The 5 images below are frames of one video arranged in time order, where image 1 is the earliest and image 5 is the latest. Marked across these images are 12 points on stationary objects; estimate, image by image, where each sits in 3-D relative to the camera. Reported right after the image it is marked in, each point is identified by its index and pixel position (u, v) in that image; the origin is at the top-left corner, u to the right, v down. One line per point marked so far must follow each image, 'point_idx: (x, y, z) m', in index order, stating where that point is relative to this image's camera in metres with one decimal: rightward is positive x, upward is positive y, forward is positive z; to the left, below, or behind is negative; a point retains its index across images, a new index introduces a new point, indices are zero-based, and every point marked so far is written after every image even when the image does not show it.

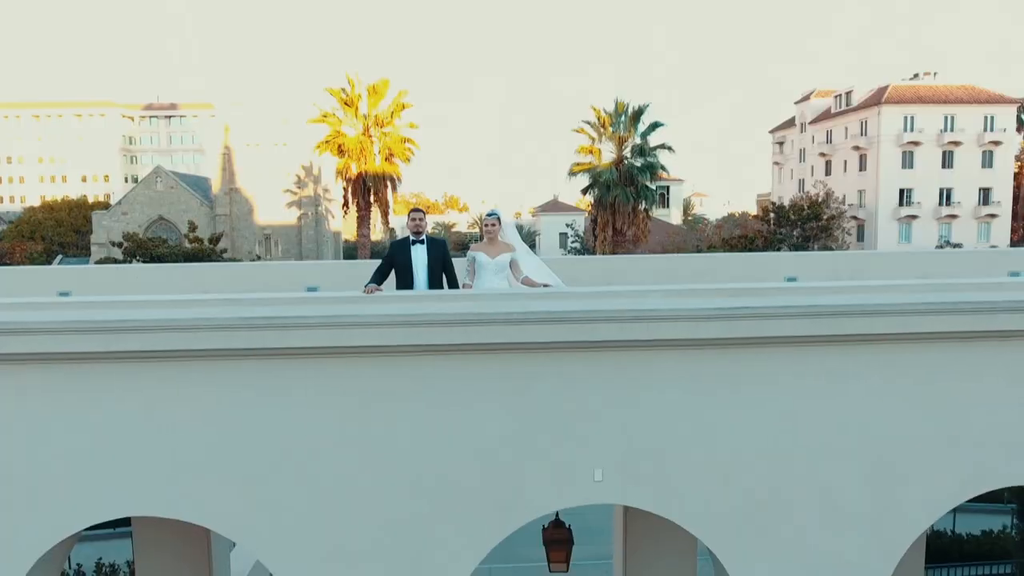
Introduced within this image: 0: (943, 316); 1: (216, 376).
0: (+3.2, -0.2, +4.9) m
1: (-2.2, -0.6, +5.0) m
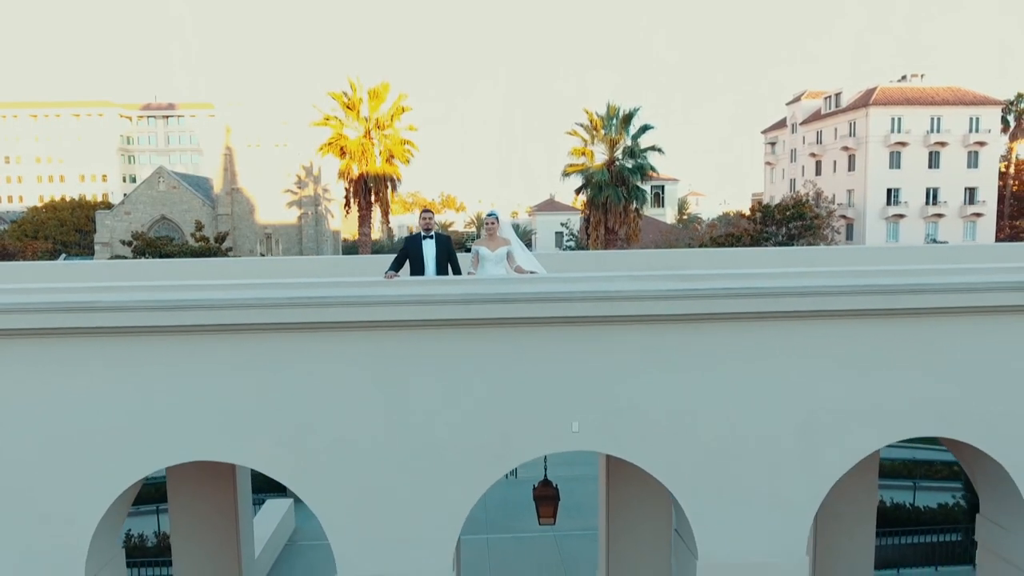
0: (+3.2, -0.1, +5.8) m
1: (-2.2, -0.5, +5.8) m
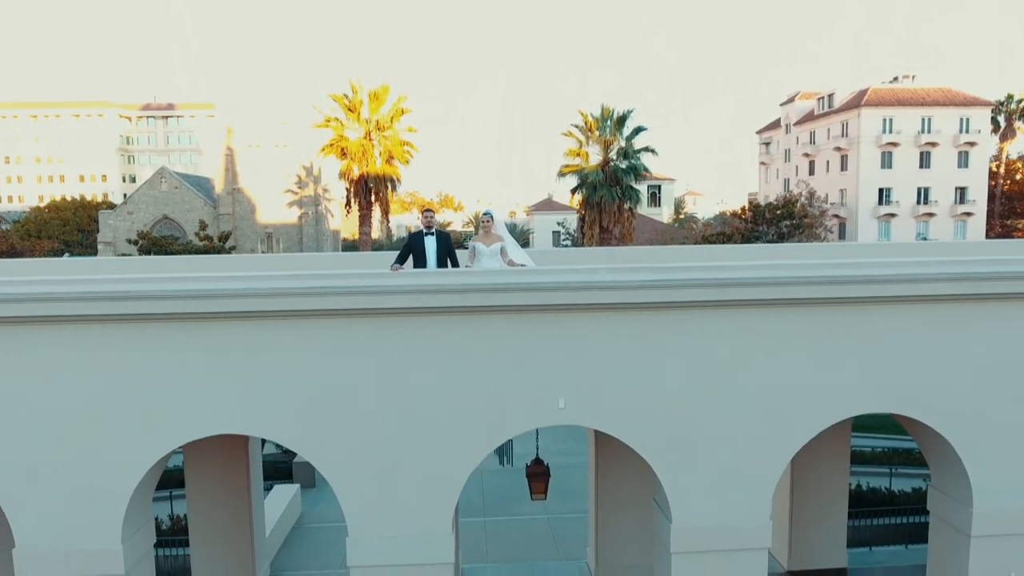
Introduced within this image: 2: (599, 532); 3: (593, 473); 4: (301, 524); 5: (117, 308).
0: (+3.1, 0.0, +6.5) m
1: (-2.3, -0.4, +6.4) m
2: (+1.2, -3.2, +9.1) m
3: (+1.1, -2.2, +9.3) m
4: (-3.7, -4.2, +12.0) m
5: (-3.6, -0.2, +6.2) m
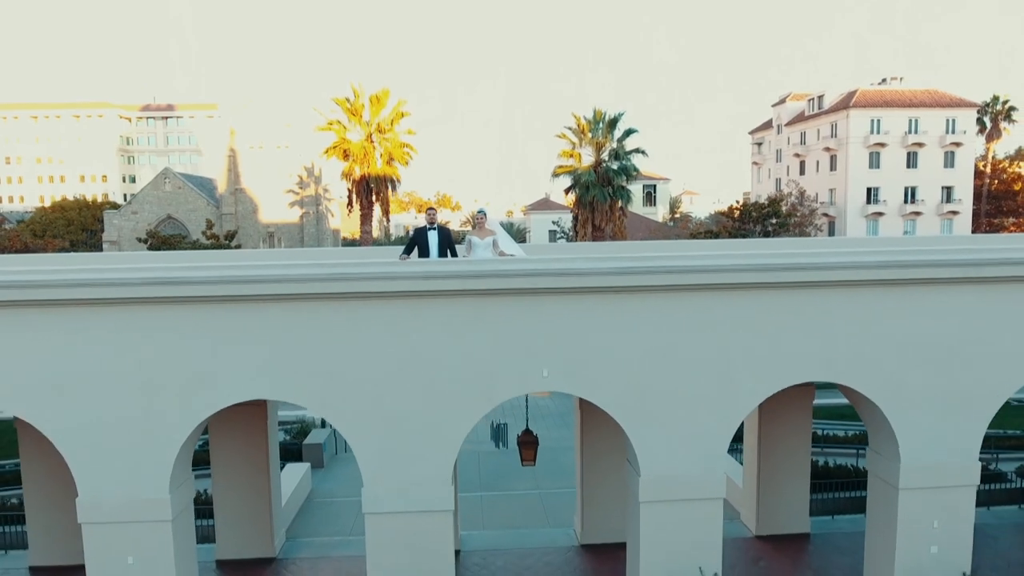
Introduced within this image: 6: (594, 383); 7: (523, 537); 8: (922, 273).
0: (+3.0, +0.2, +7.5) m
1: (-2.4, -0.3, +7.4) m
2: (+1.1, -3.0, +10.1) m
3: (+1.0, -2.1, +10.3) m
4: (-3.9, -4.0, +13.0) m
5: (-3.7, -0.1, +7.2) m
6: (+0.9, -1.1, +7.6) m
7: (+0.2, -4.0, +10.9) m
8: (+4.6, +0.2, +7.5) m
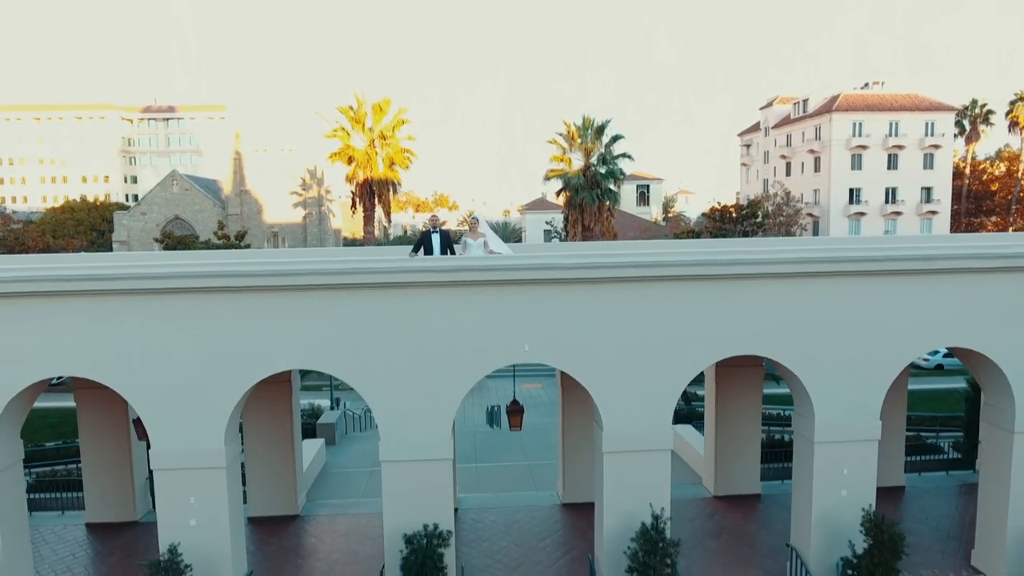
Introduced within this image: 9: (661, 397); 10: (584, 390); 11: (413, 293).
0: (+2.9, +0.3, +9.2) m
1: (-2.5, -0.2, +9.1) m
2: (+0.9, -2.9, +11.8) m
3: (+0.9, -2.0, +12.0) m
4: (-4.0, -3.9, +14.6) m
5: (-3.9, 0.0, +8.9) m
6: (+0.8, -1.0, +9.3) m
7: (0.0, -3.9, +12.6) m
8: (+4.4, +0.3, +9.2) m
9: (+2.1, -1.6, +9.4) m
10: (+1.2, -1.9, +11.4) m
11: (-1.3, -0.1, +9.2) m
